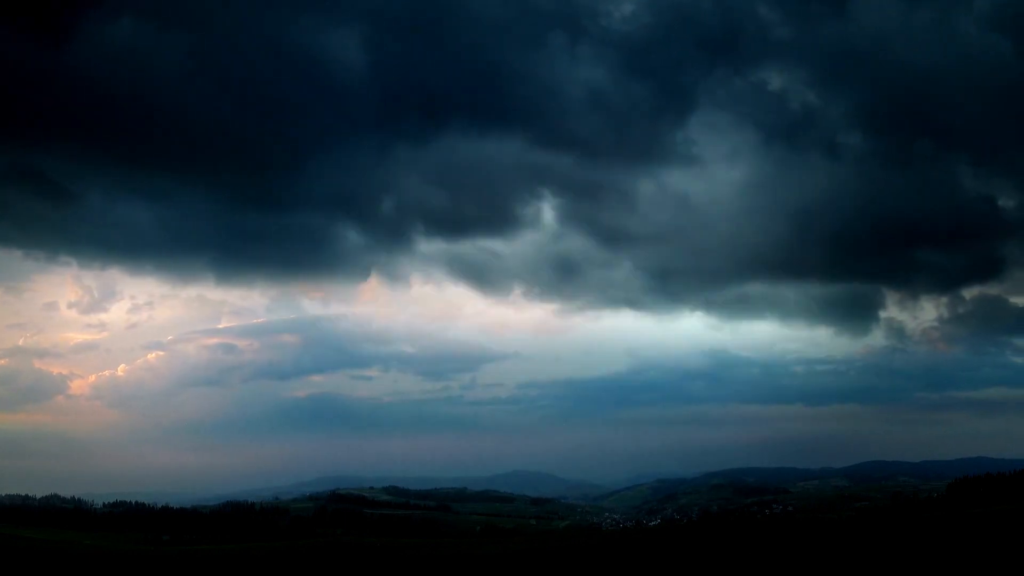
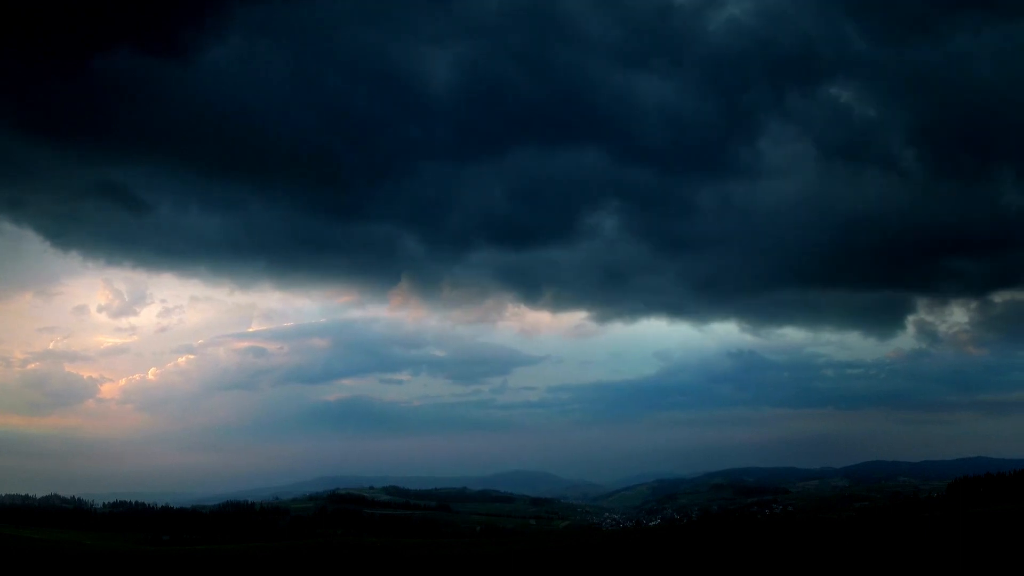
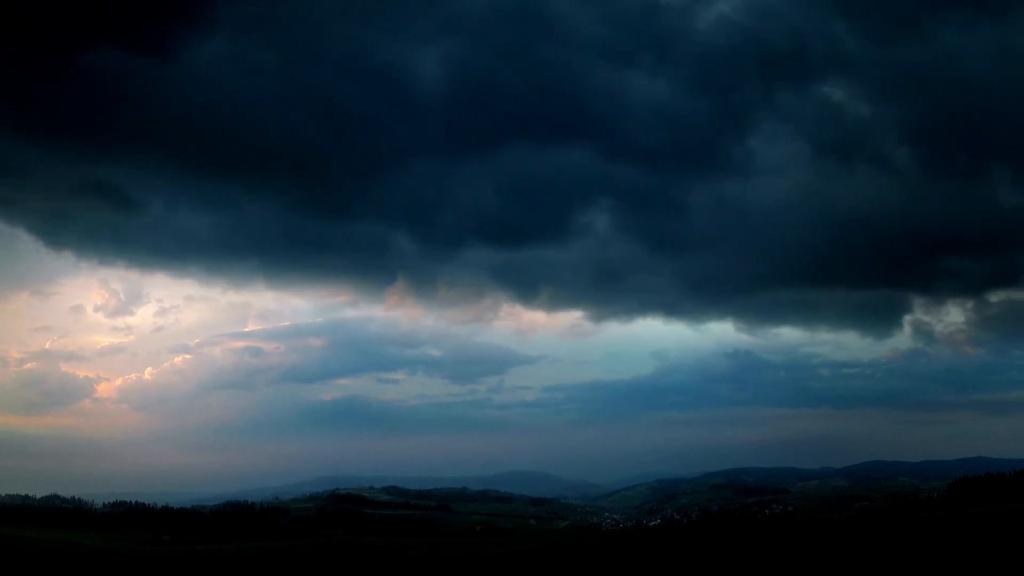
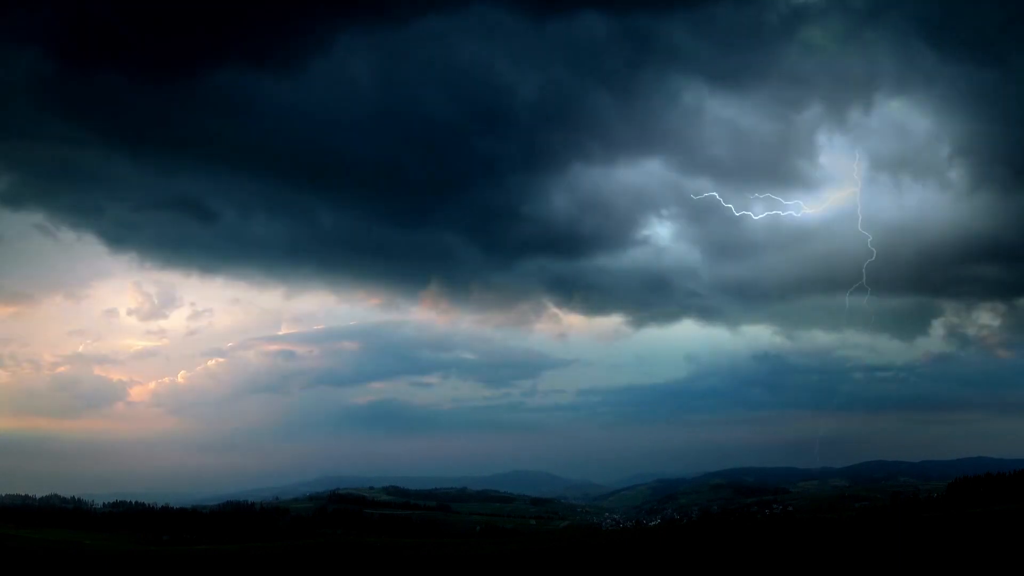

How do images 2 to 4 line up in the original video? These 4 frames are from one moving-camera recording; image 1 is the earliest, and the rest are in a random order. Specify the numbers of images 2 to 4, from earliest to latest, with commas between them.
4, 2, 3
